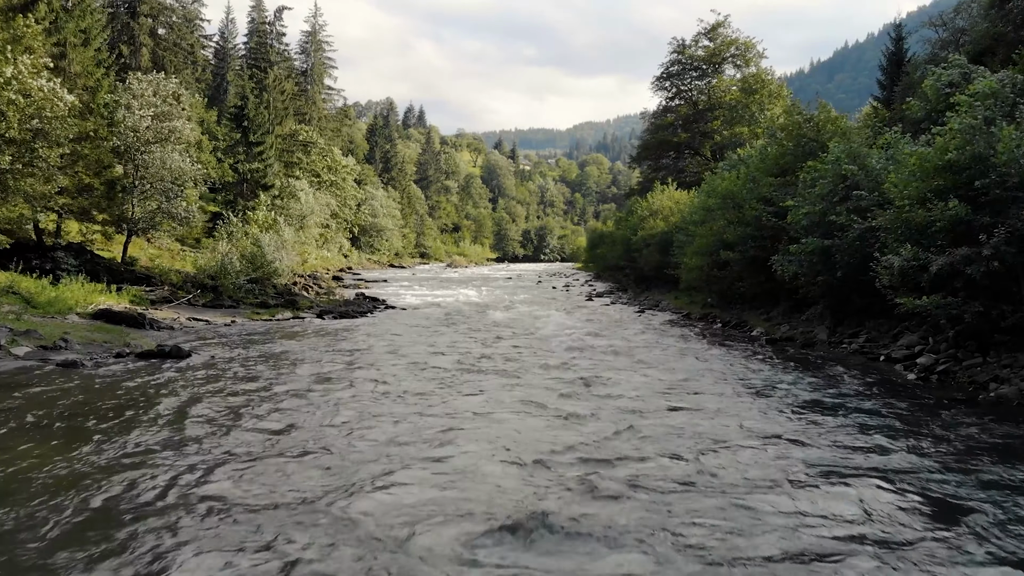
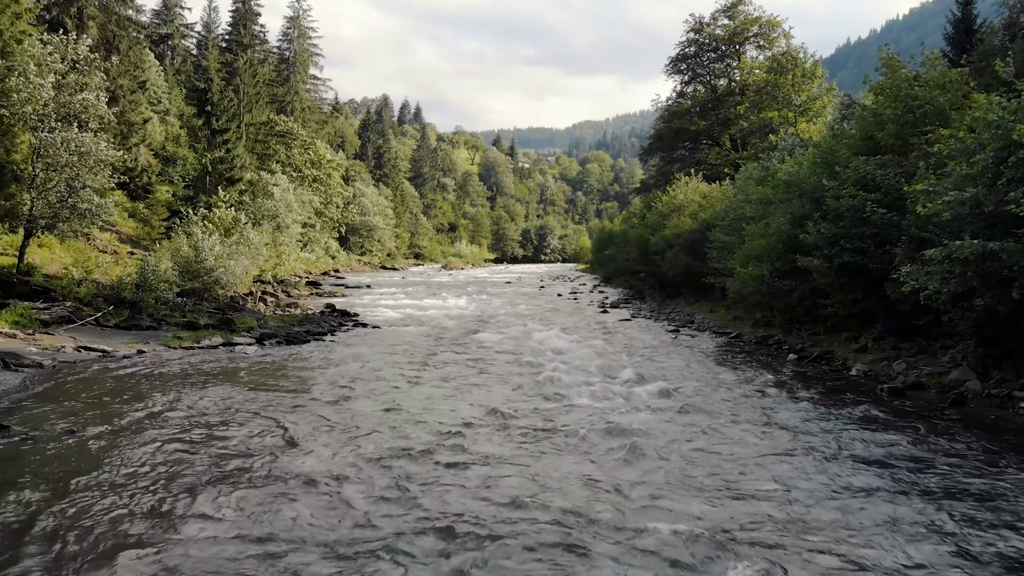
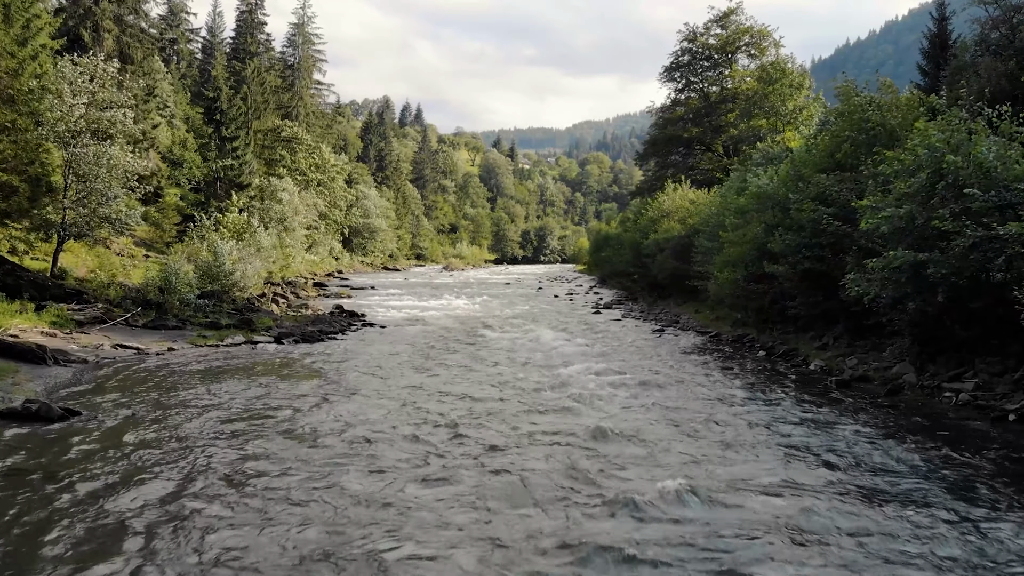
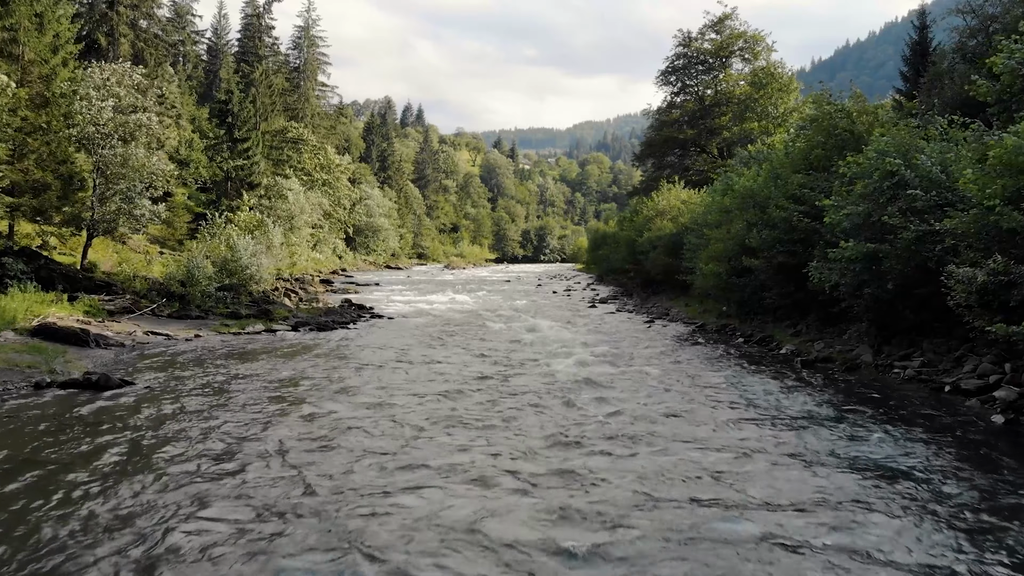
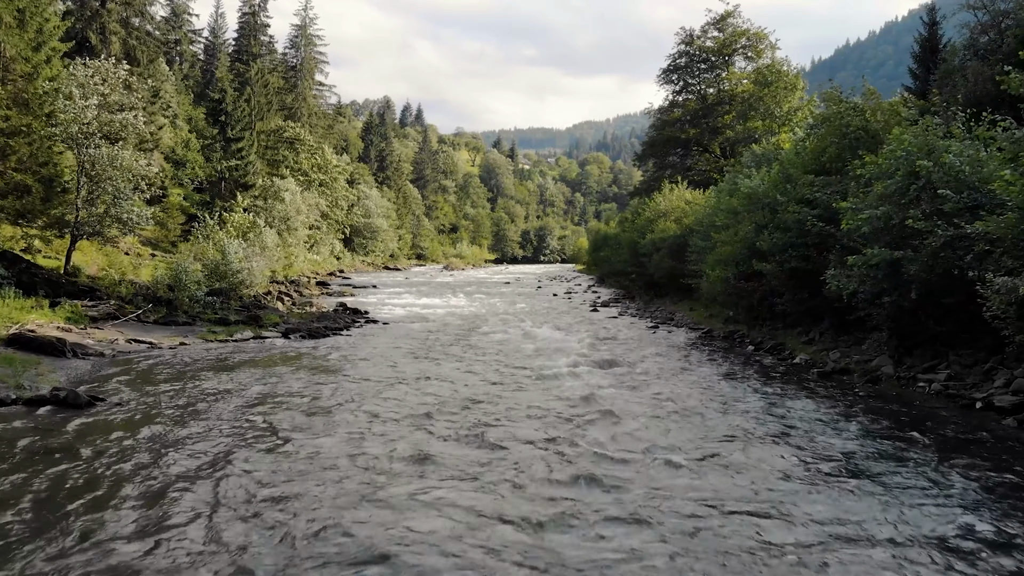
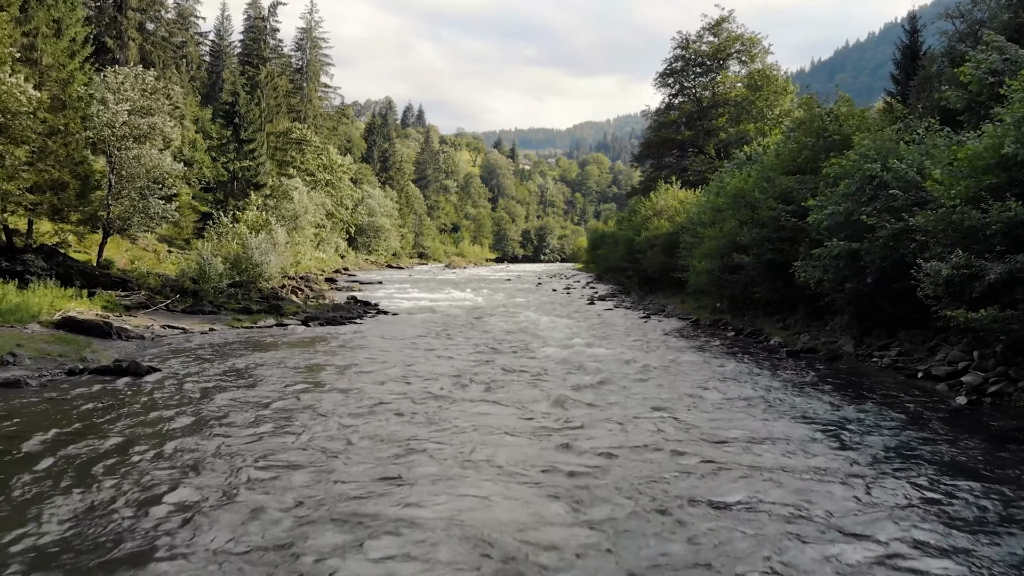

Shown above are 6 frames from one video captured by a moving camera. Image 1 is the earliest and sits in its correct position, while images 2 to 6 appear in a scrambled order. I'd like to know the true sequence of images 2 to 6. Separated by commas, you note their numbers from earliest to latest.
6, 4, 5, 3, 2
